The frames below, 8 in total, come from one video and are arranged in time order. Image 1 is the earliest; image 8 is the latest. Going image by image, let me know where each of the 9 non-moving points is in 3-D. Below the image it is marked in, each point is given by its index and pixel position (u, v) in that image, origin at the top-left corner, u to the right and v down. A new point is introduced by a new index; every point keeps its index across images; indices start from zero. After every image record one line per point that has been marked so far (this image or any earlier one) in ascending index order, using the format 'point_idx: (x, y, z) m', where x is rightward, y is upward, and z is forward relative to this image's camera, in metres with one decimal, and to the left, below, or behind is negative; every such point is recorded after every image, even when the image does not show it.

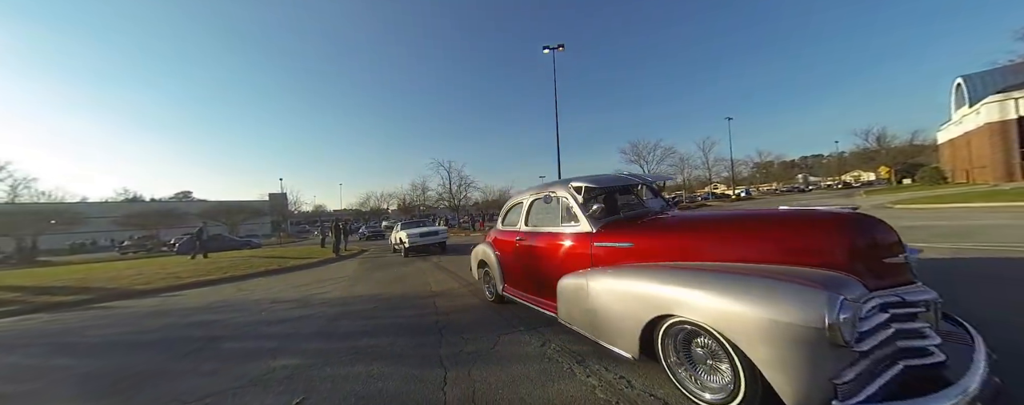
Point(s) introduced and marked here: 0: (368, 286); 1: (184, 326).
0: (-4.1, -2.5, +8.9) m
1: (-7.0, -2.7, +6.5) m
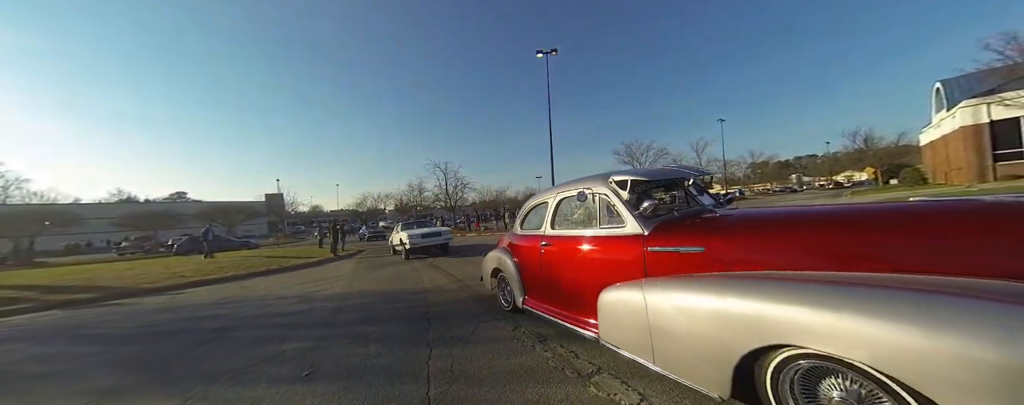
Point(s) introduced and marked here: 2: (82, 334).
0: (-4.5, -2.6, +9.5) m
1: (-7.4, -2.7, +7.1) m
2: (-9.5, -2.9, +6.6) m
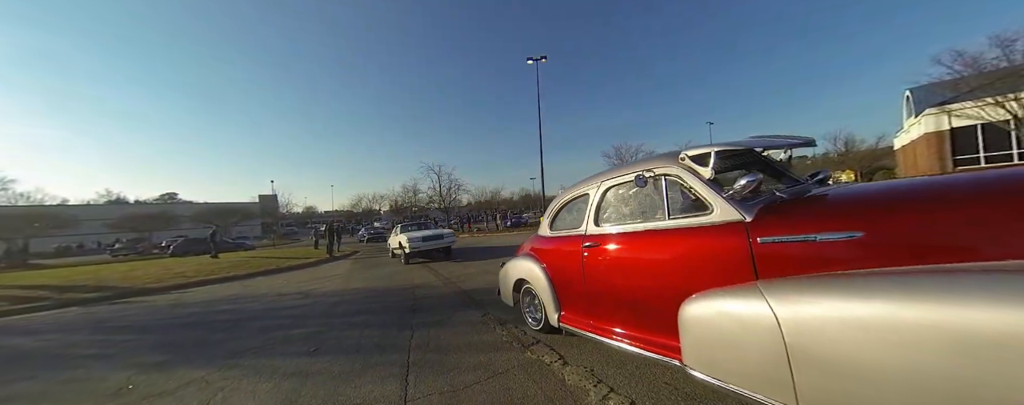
0: (-5.2, -2.8, +10.4) m
1: (-8.0, -2.9, +8.0) m
2: (-10.1, -3.0, +7.5) m
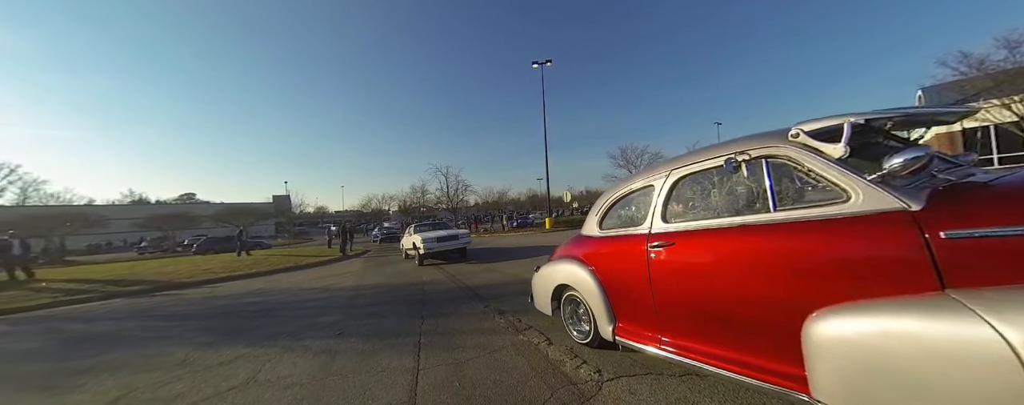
0: (-5.1, -2.9, +11.3) m
1: (-8.0, -3.0, +8.9) m
2: (-10.1, -3.1, +8.4) m
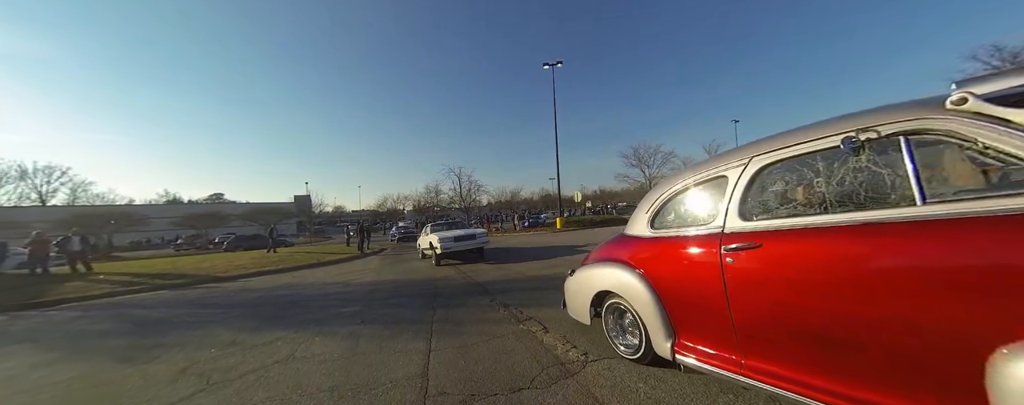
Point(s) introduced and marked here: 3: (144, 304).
0: (-4.8, -2.9, +12.0) m
1: (-7.8, -3.1, +9.8) m
2: (-9.9, -3.2, +9.4) m
3: (-11.6, -3.2, +9.4) m
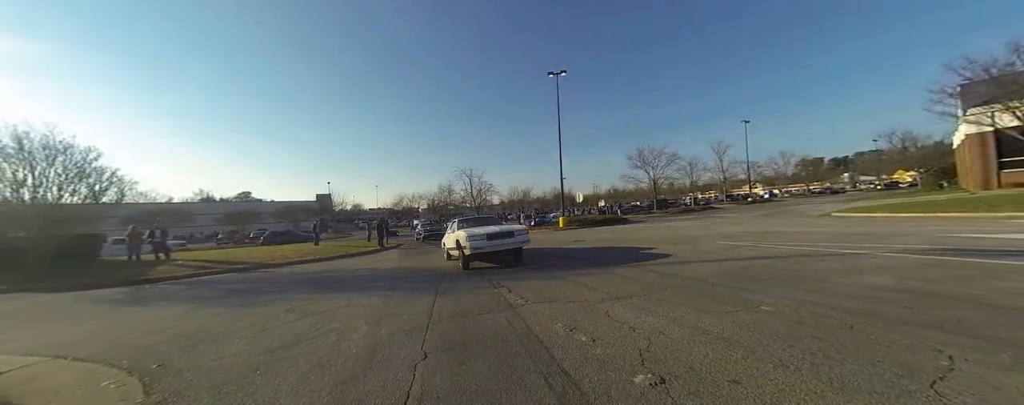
0: (-5.0, -3.0, +14.7) m
1: (-8.1, -3.1, +12.6) m
2: (-10.2, -3.2, +12.3) m
3: (-12.0, -3.3, +12.4) m
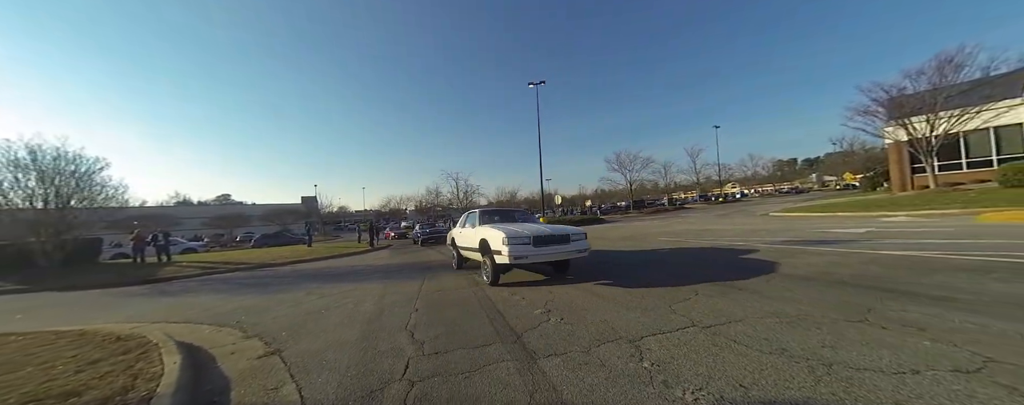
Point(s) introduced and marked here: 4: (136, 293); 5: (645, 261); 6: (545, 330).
0: (-6.2, -3.2, +16.6) m
1: (-9.3, -3.4, +14.4) m
2: (-11.4, -3.5, +14.1) m
3: (-13.1, -3.6, +14.1) m
4: (-15.2, -3.7, +12.0) m
5: (+4.0, -1.8, +9.2) m
6: (+0.5, -1.7, +4.0) m
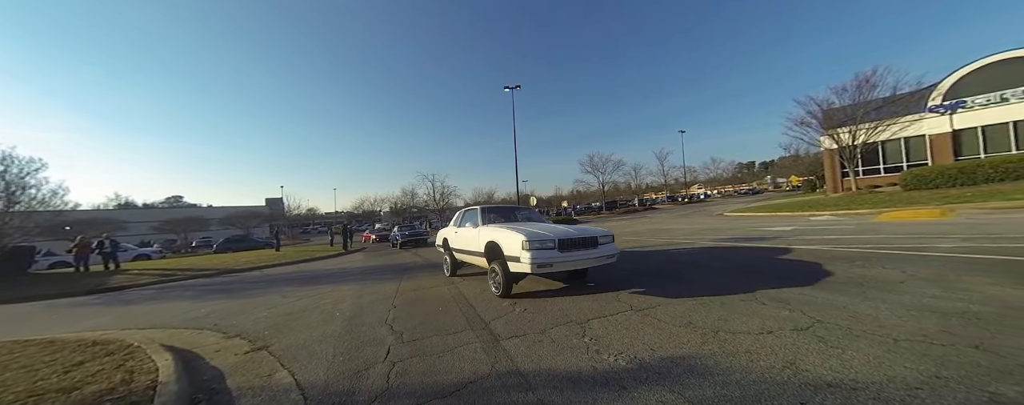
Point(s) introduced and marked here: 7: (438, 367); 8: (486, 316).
0: (-7.7, -3.4, +16.7) m
1: (-10.5, -3.6, +14.2) m
2: (-12.6, -3.7, +13.7) m
3: (-14.4, -3.8, +13.6) m
4: (-16.2, -3.9, +11.4) m
5: (+3.1, -1.9, +10.1) m
6: (0.0, -1.8, +4.6) m
7: (-0.8, -1.8, +3.2) m
8: (-0.4, -1.9, +4.9) m
